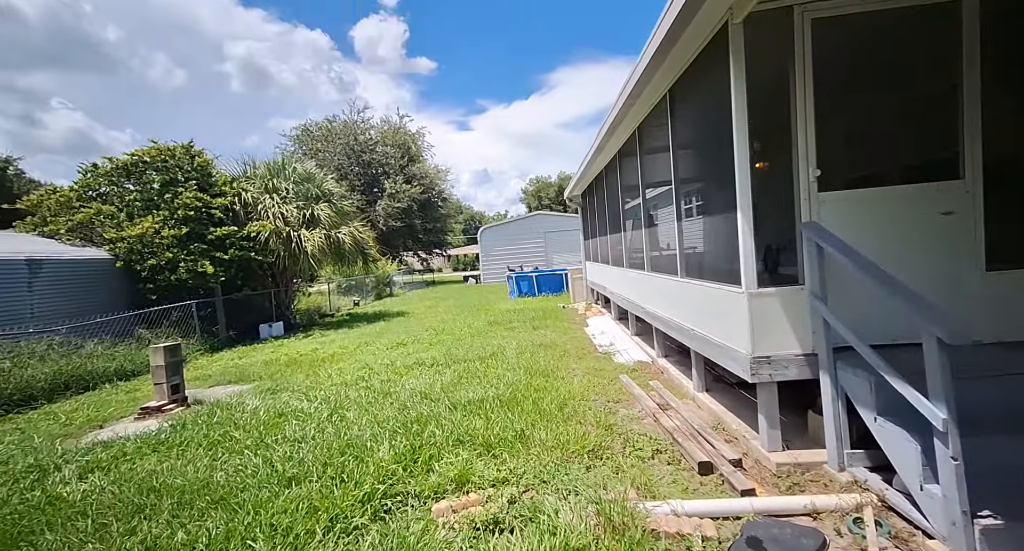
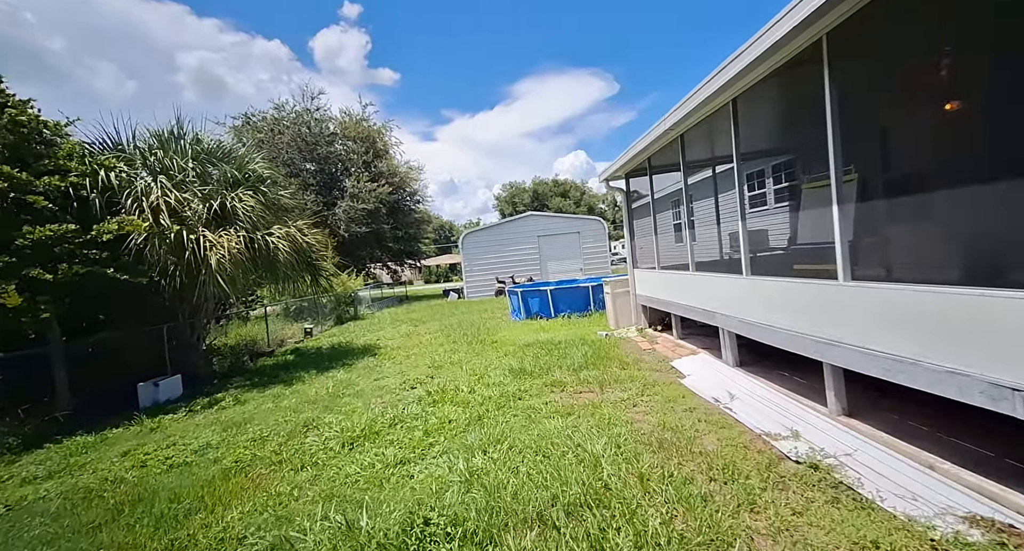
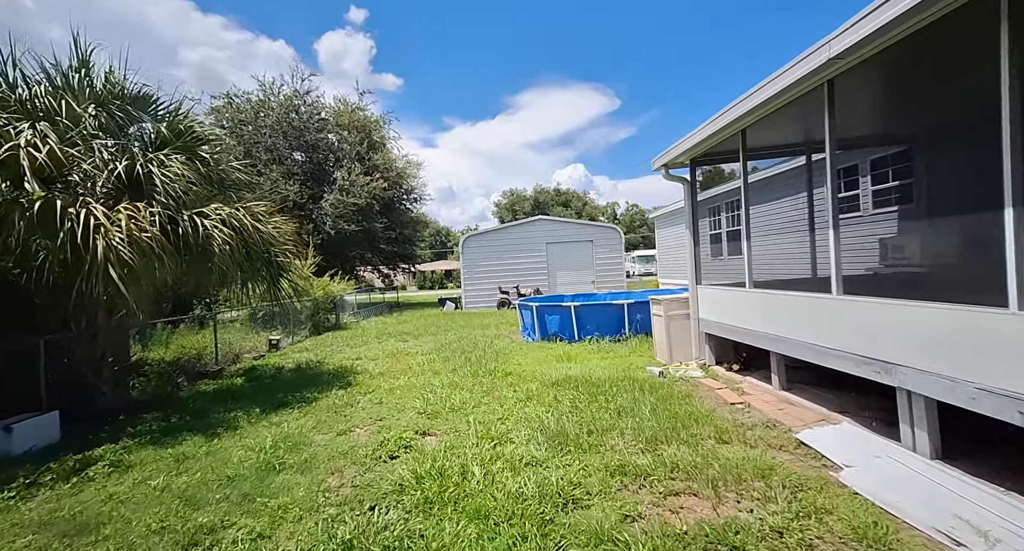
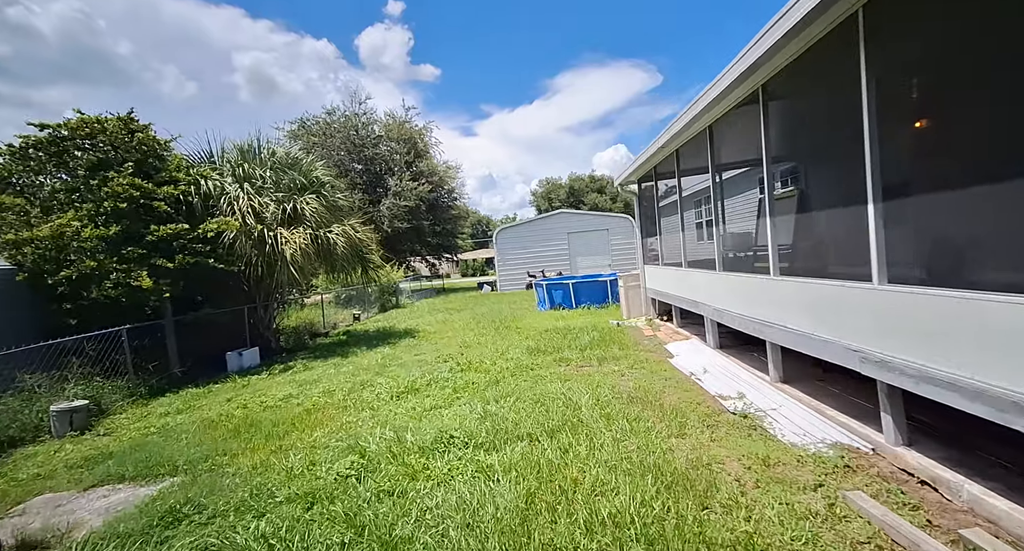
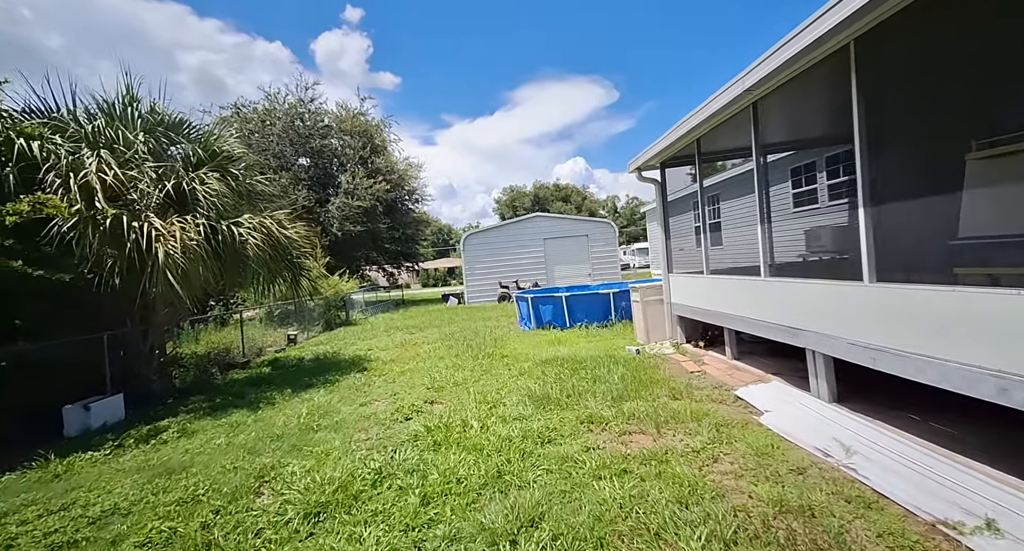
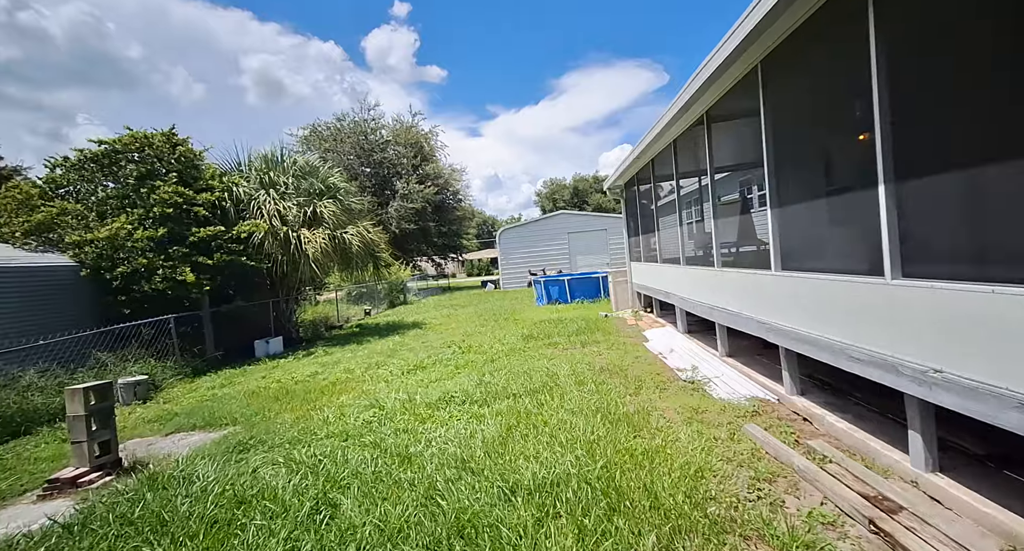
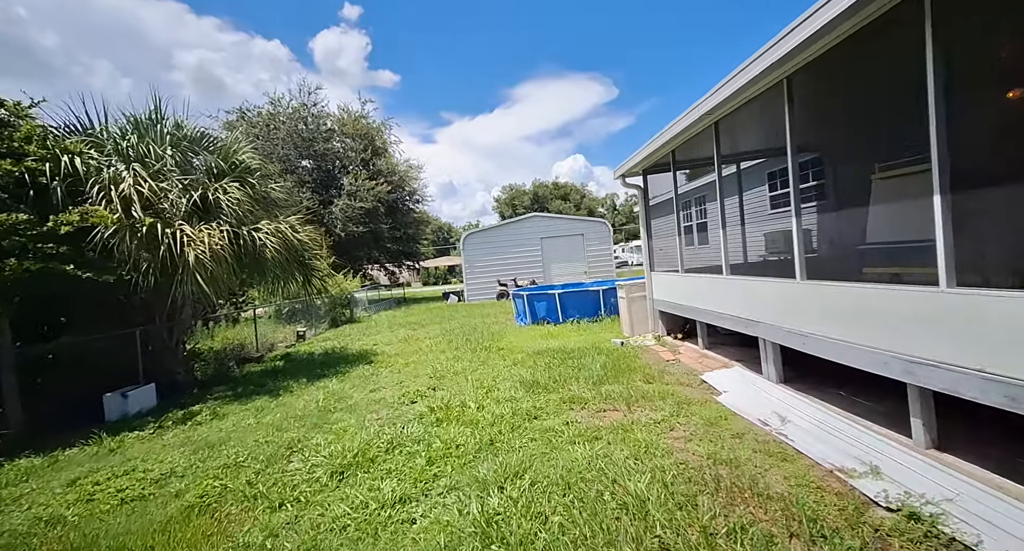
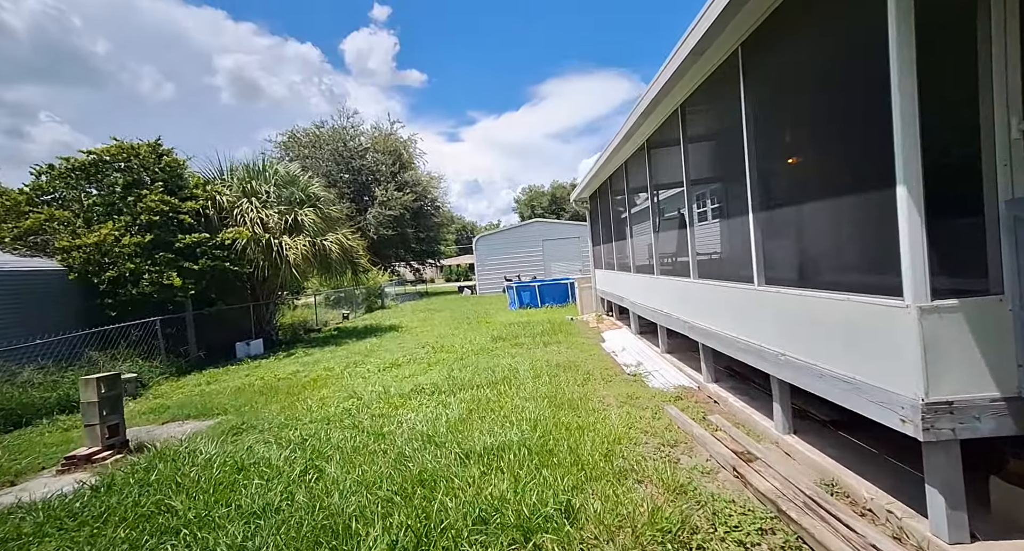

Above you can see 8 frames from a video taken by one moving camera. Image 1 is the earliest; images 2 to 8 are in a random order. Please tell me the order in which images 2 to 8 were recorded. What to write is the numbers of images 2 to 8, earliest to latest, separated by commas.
8, 6, 4, 2, 7, 5, 3
